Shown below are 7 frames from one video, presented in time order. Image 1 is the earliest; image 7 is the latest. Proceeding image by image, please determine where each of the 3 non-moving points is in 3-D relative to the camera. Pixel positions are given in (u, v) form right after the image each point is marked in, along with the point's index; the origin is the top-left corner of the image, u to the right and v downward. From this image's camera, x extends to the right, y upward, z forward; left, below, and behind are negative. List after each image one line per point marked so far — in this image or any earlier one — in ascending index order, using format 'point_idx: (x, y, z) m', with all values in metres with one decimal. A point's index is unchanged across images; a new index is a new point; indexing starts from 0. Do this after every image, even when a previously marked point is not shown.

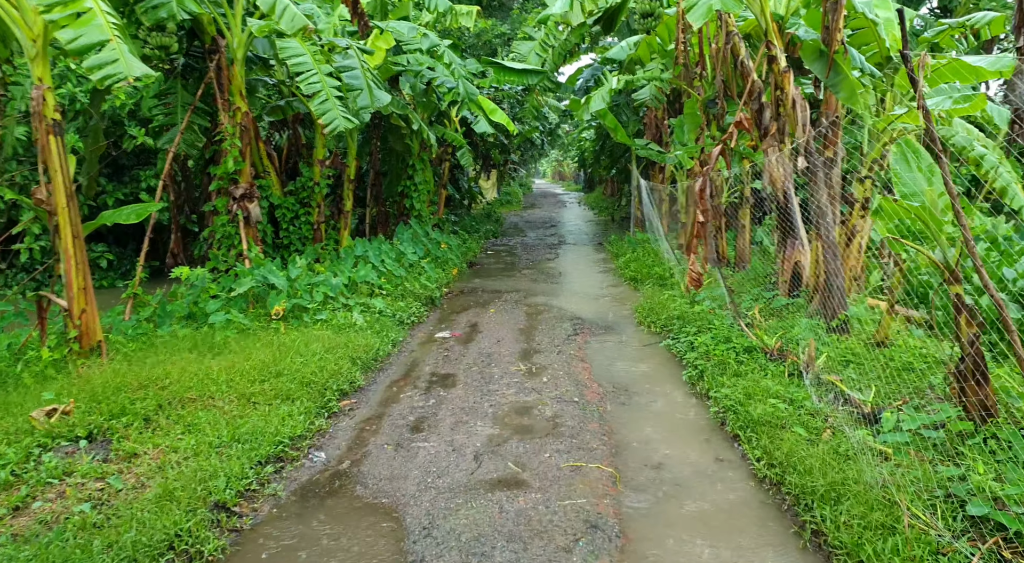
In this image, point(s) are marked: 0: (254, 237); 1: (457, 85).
0: (-2.3, +0.4, +6.0) m
1: (-0.6, +2.2, +7.3) m
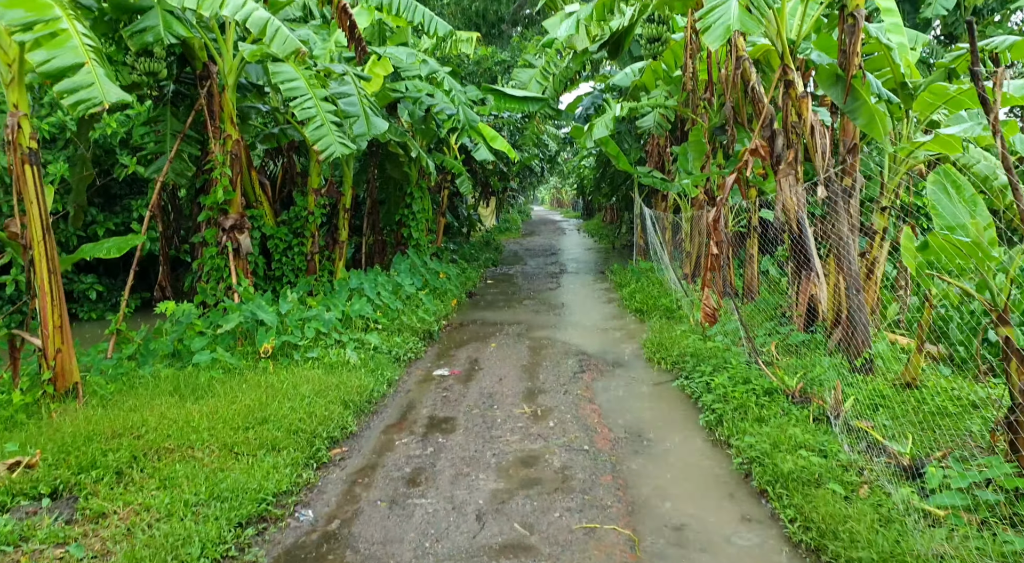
0: (-2.3, +0.1, +5.7) m
1: (-0.6, +1.8, +7.1) m
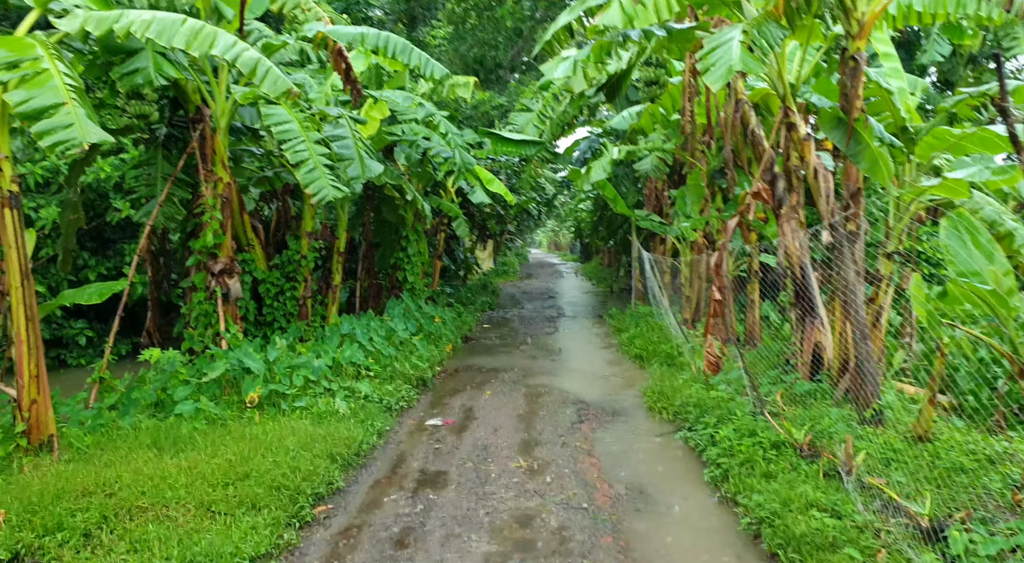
0: (-2.3, -0.3, +5.6) m
1: (-0.6, +1.4, +7.1) m
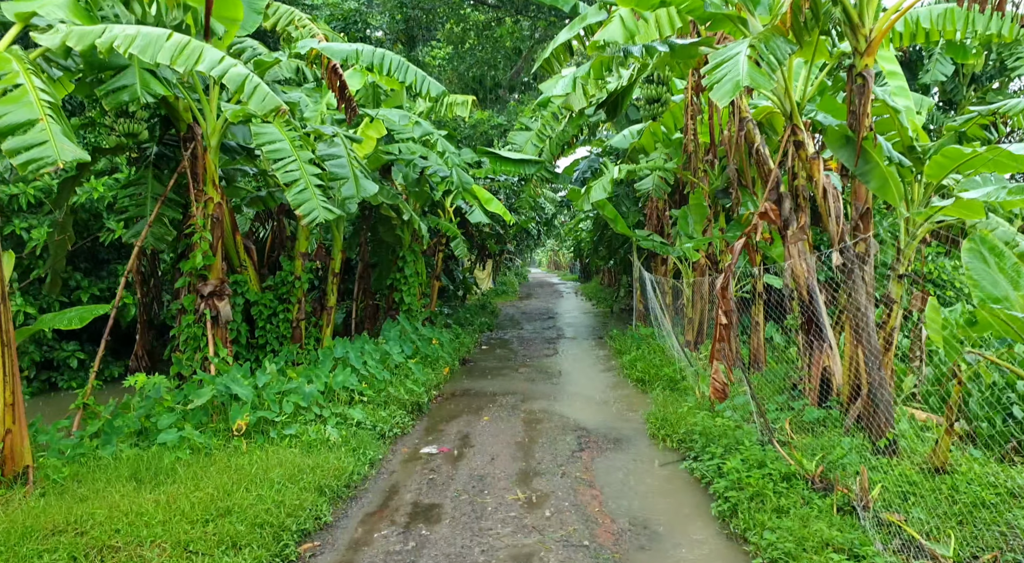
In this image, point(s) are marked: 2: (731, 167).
0: (-2.3, -0.5, +5.4) m
1: (-0.6, +1.1, +7.0) m
2: (+1.7, +0.9, +5.2) m
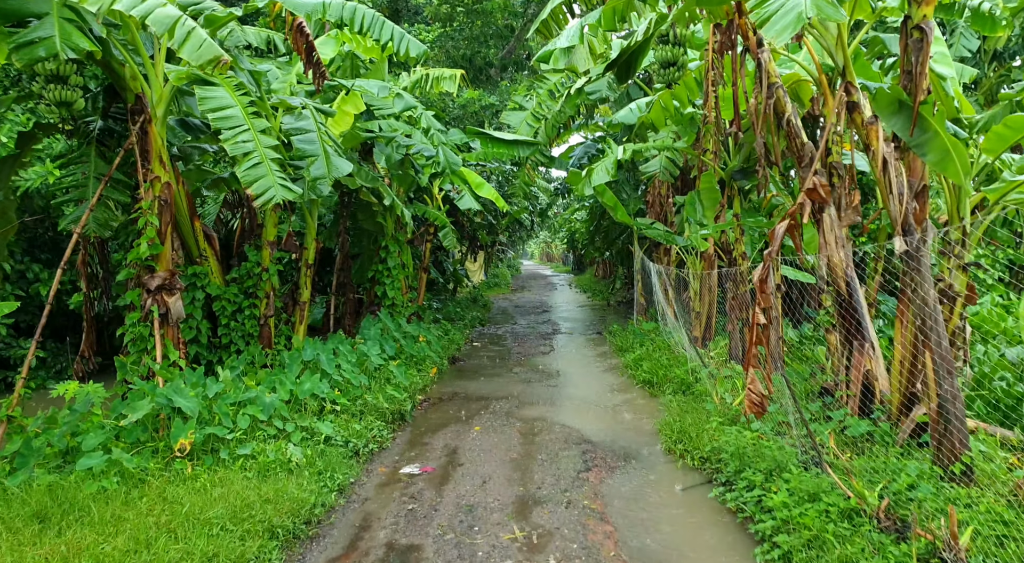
0: (-2.4, -0.4, +4.7) m
1: (-0.7, +1.2, +6.3) m
2: (+1.7, +1.0, +4.6) m
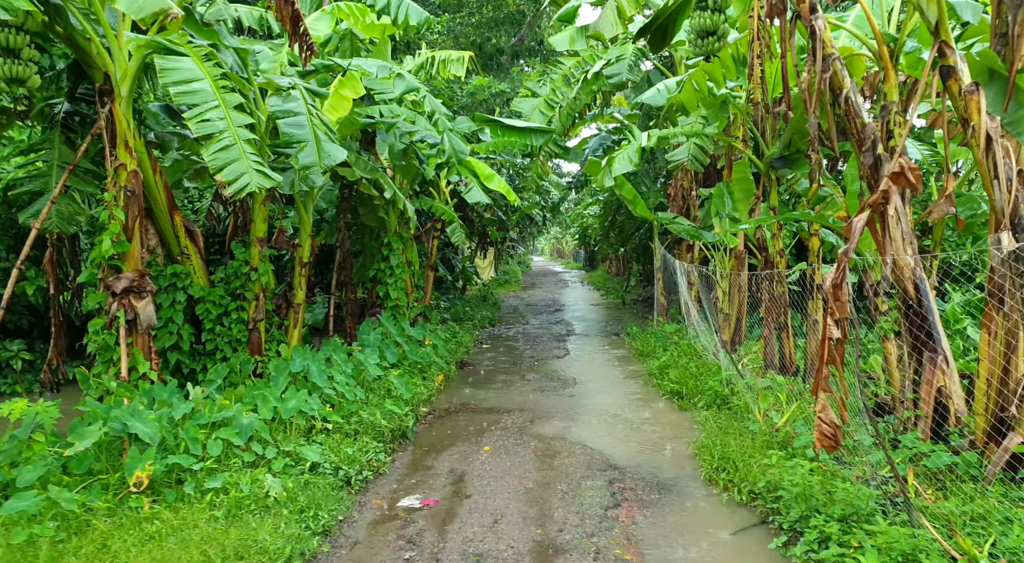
0: (-2.3, -0.4, +4.2) m
1: (-0.6, +1.2, +5.7) m
2: (+1.8, +1.0, +4.0) m
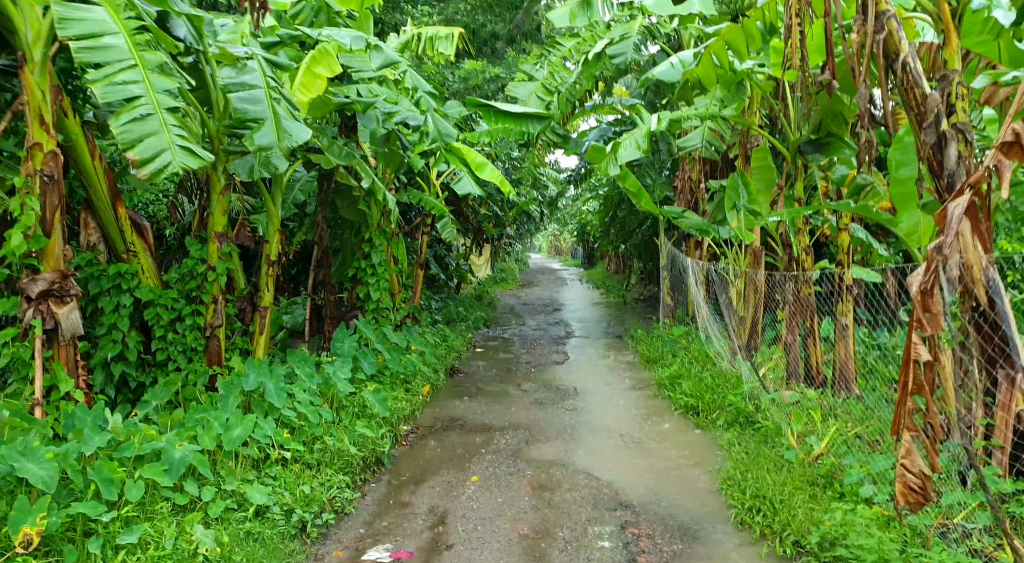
0: (-2.3, -0.4, +3.5) m
1: (-0.6, +1.2, +5.0) m
2: (+1.7, +1.0, +3.3) m
